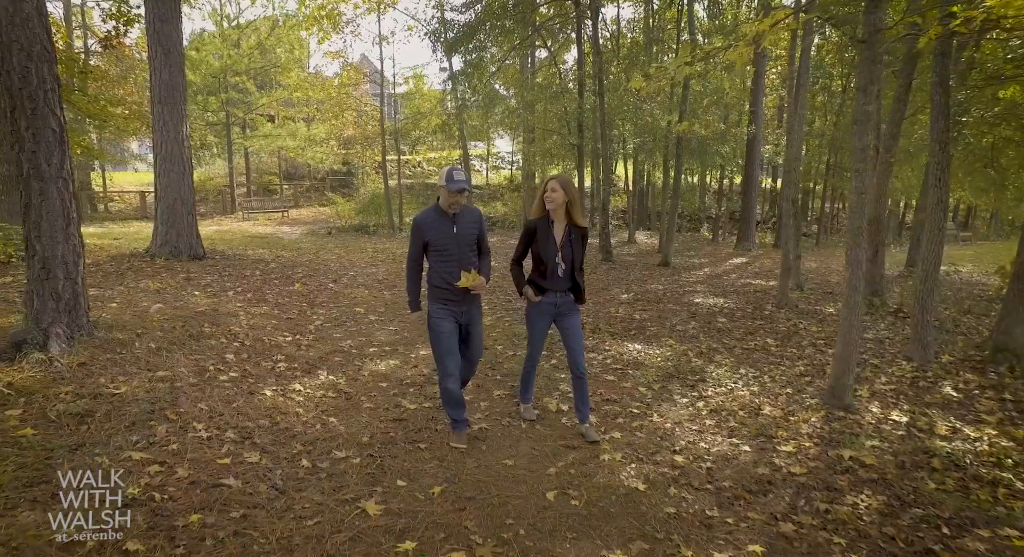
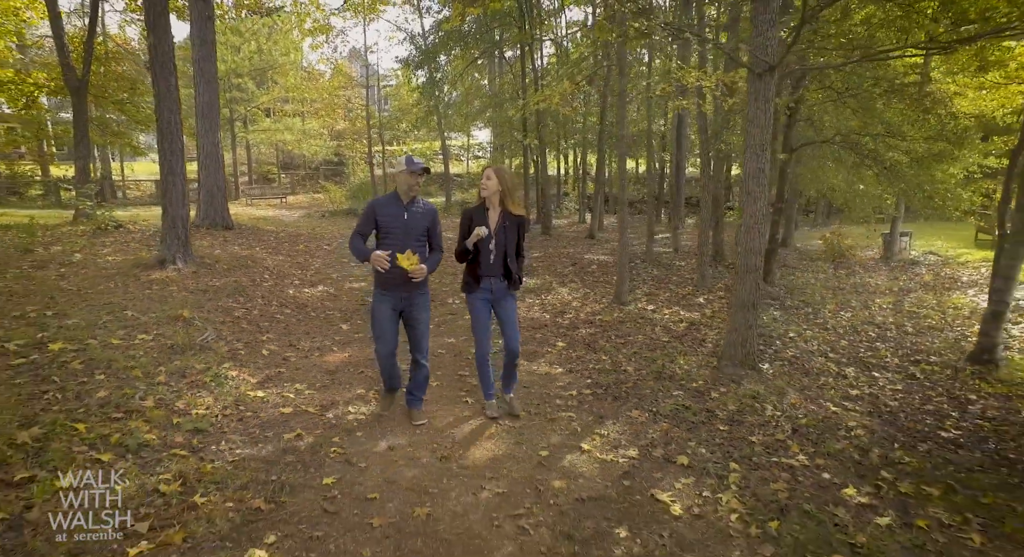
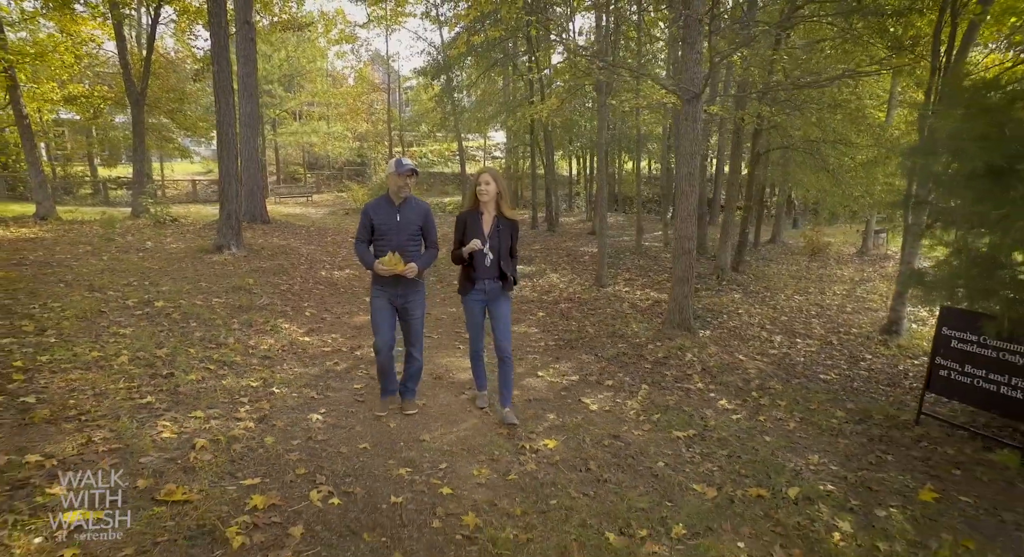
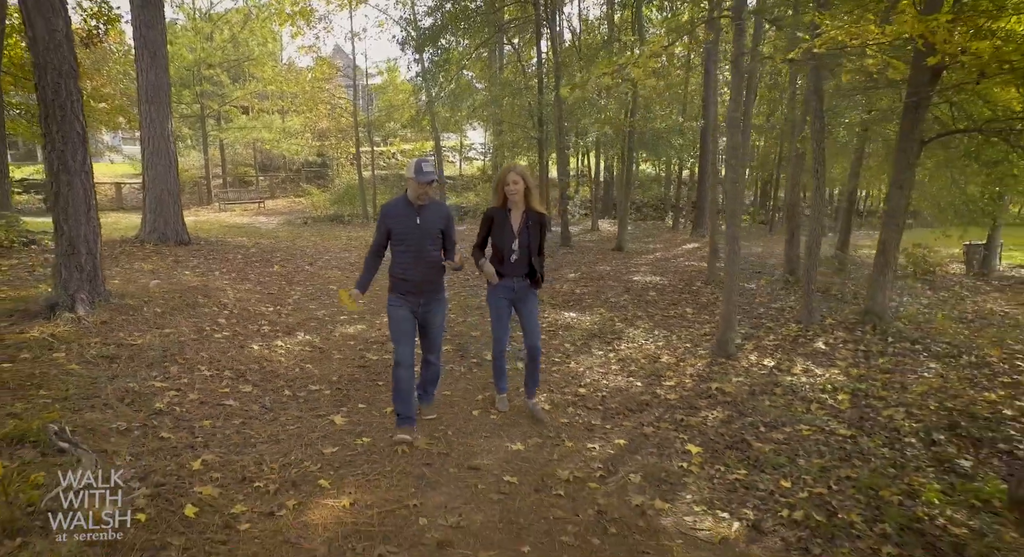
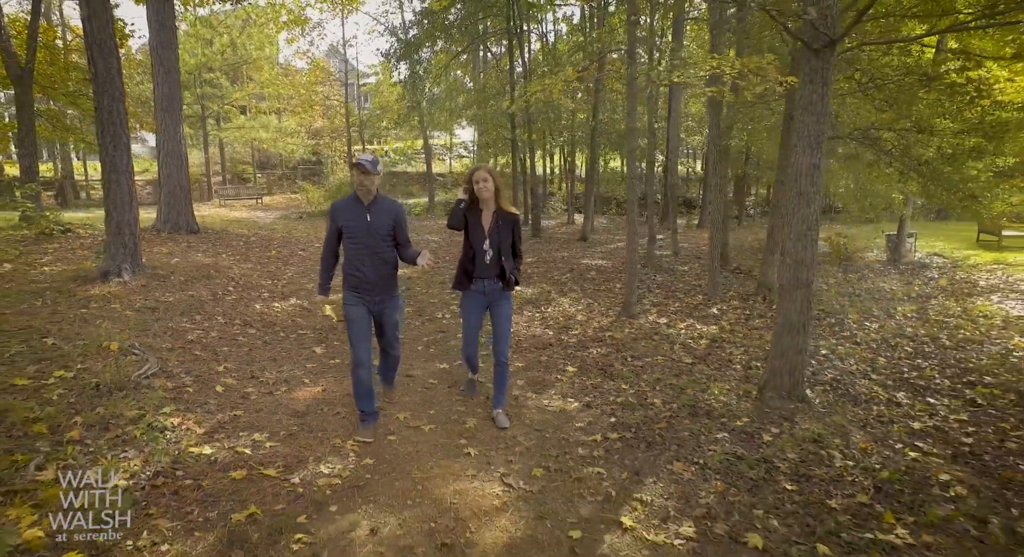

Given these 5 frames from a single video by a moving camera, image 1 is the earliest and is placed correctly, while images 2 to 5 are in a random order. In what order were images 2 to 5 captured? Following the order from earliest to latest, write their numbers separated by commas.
4, 5, 2, 3
